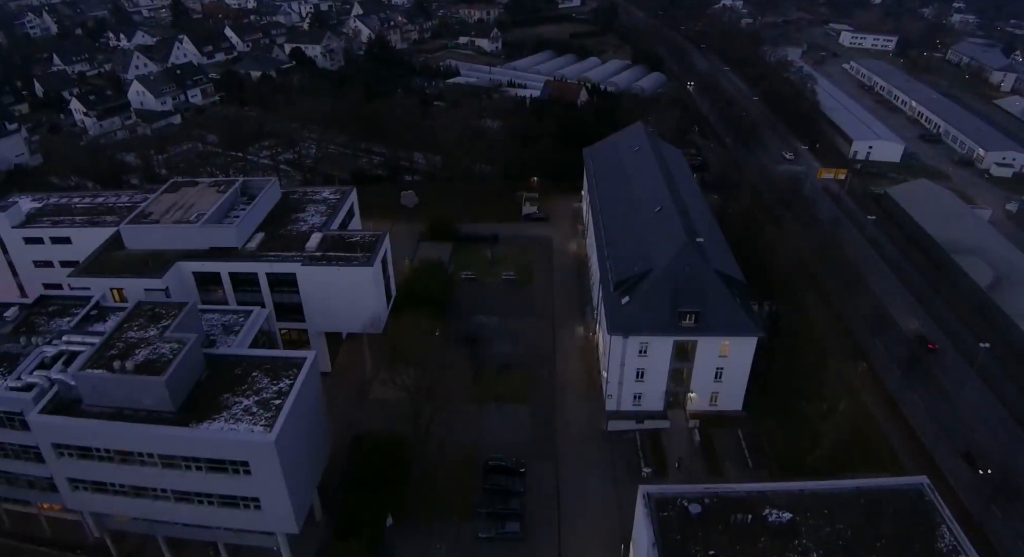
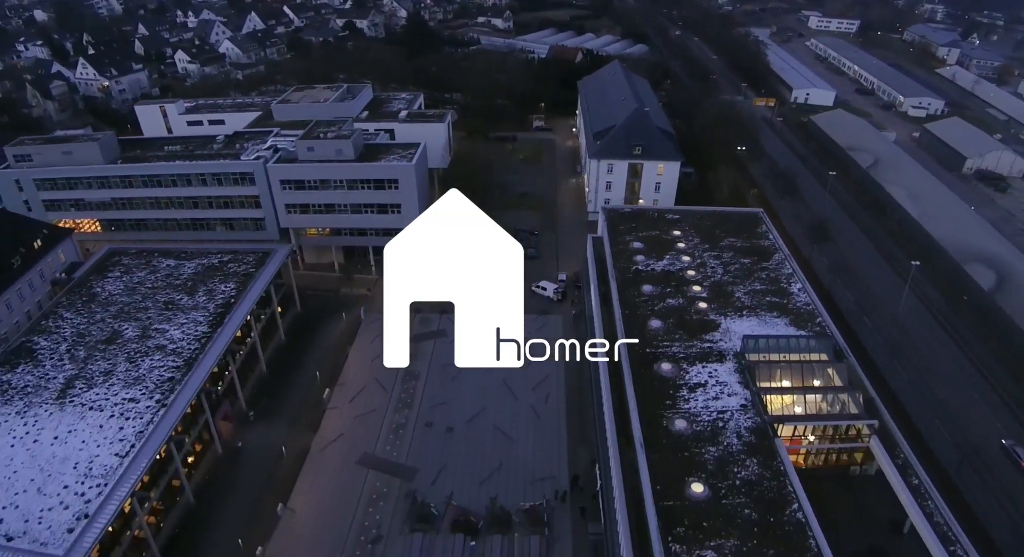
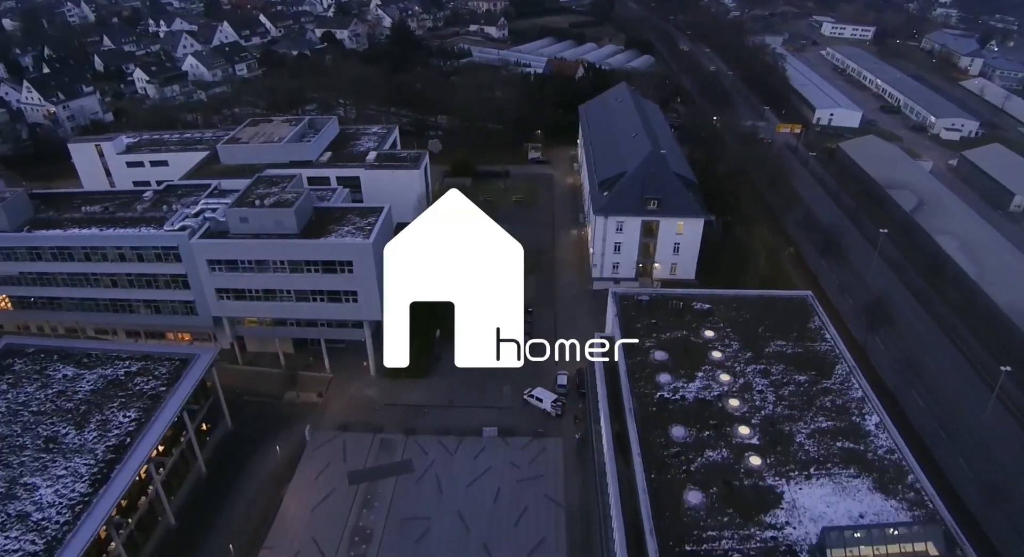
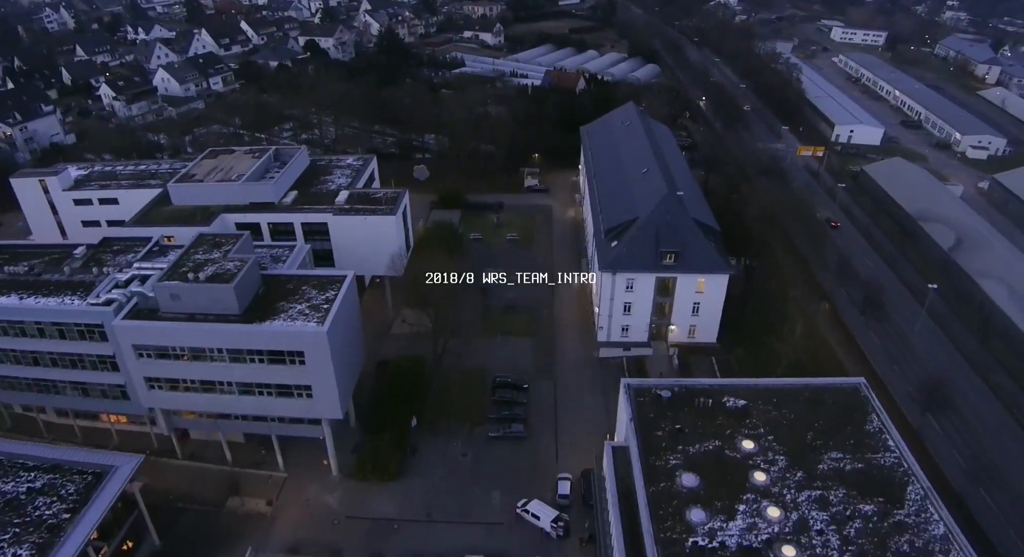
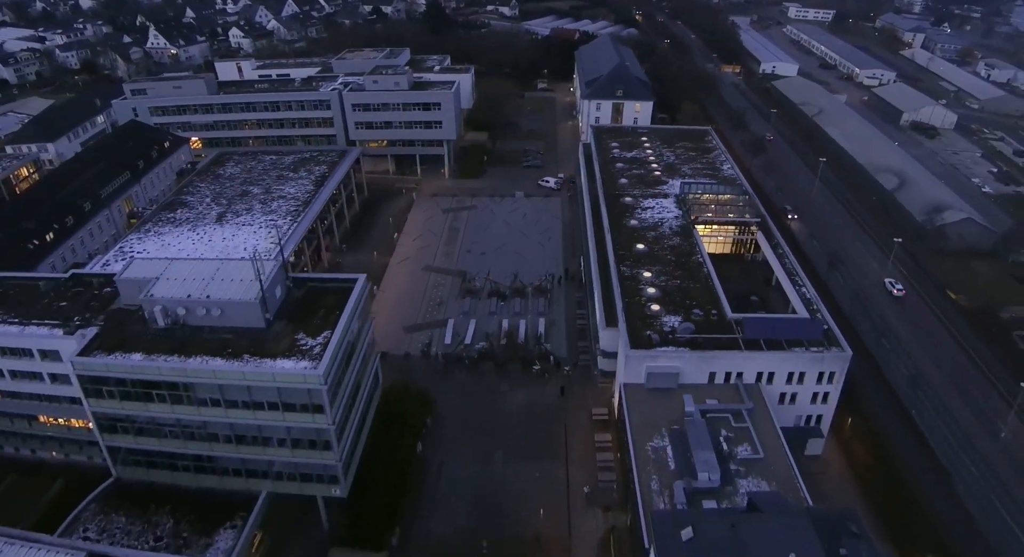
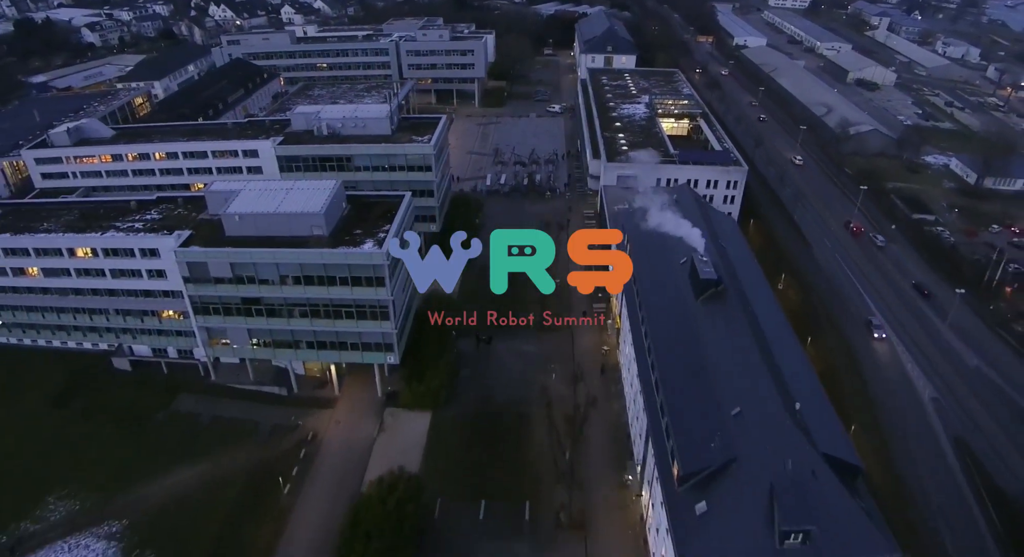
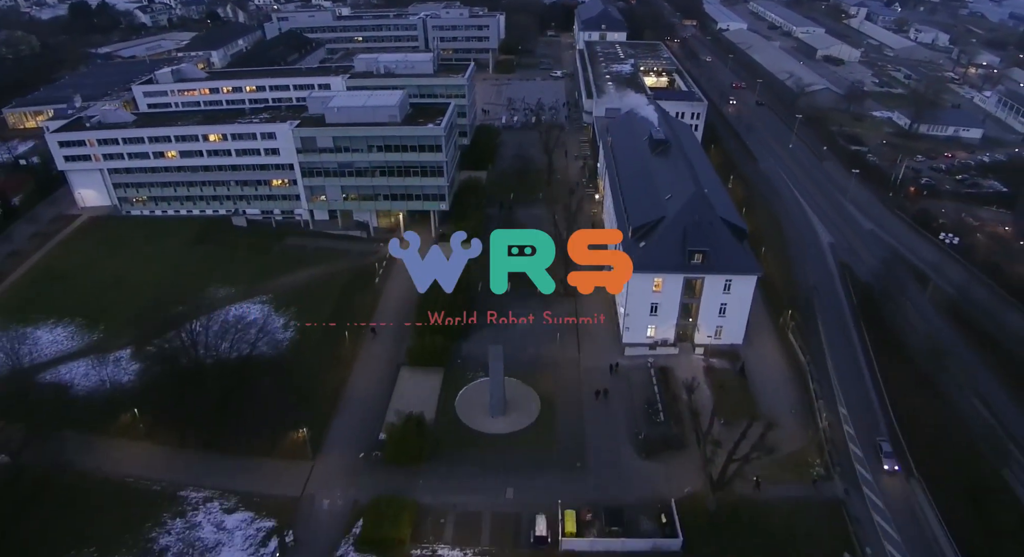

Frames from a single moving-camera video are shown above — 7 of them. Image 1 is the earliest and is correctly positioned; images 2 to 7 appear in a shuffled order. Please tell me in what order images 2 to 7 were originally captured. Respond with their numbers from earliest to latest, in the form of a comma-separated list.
4, 3, 2, 5, 6, 7
